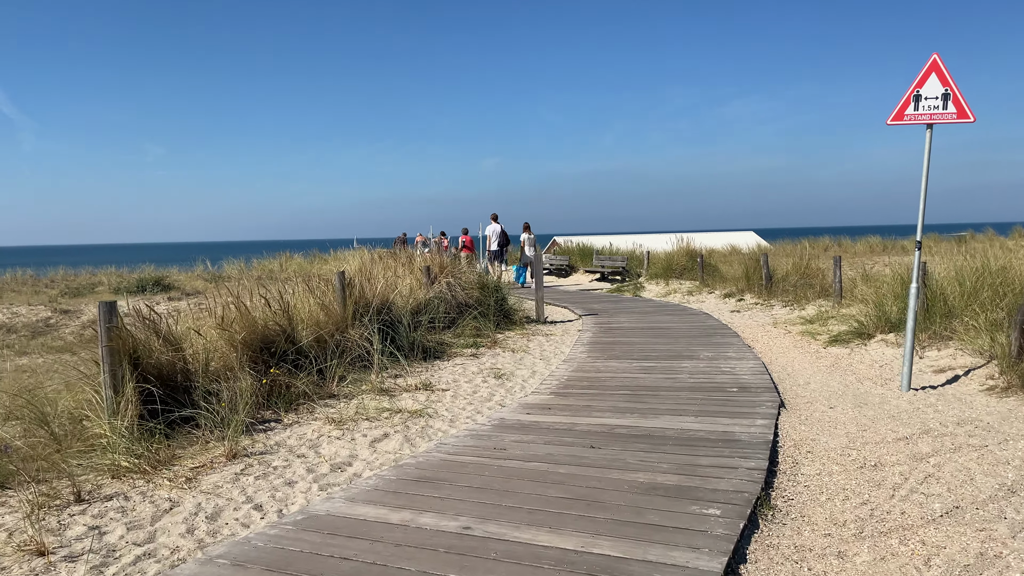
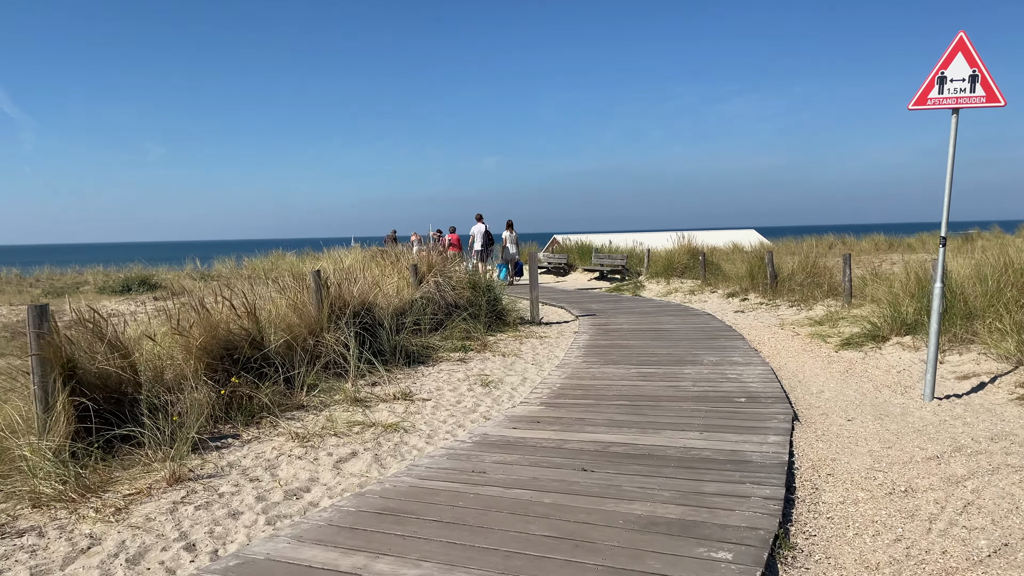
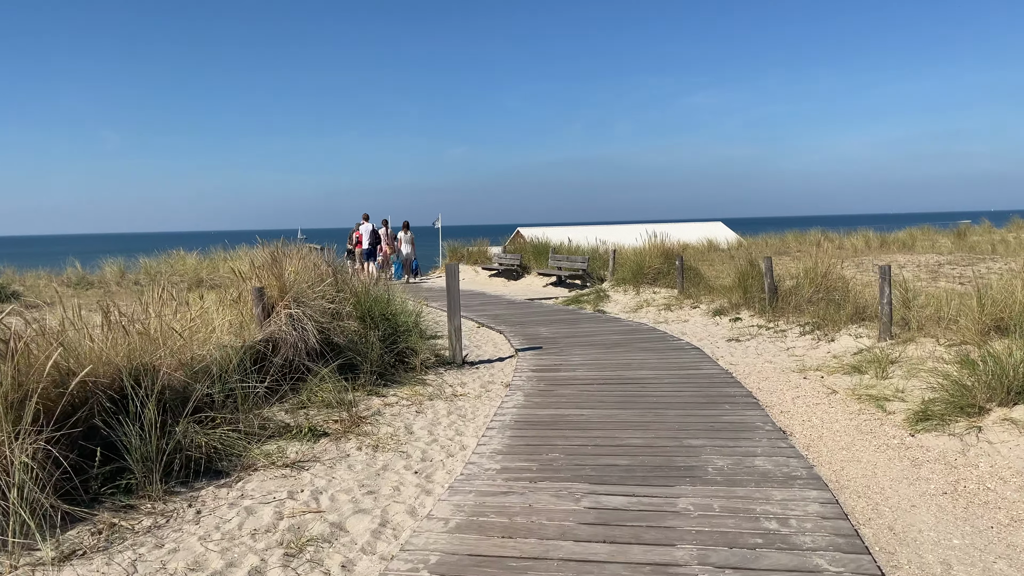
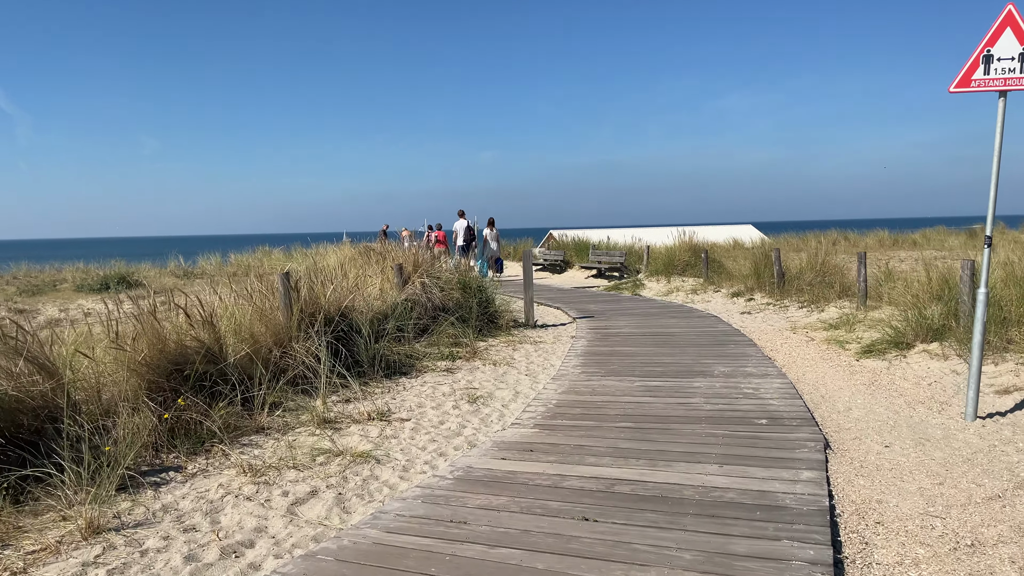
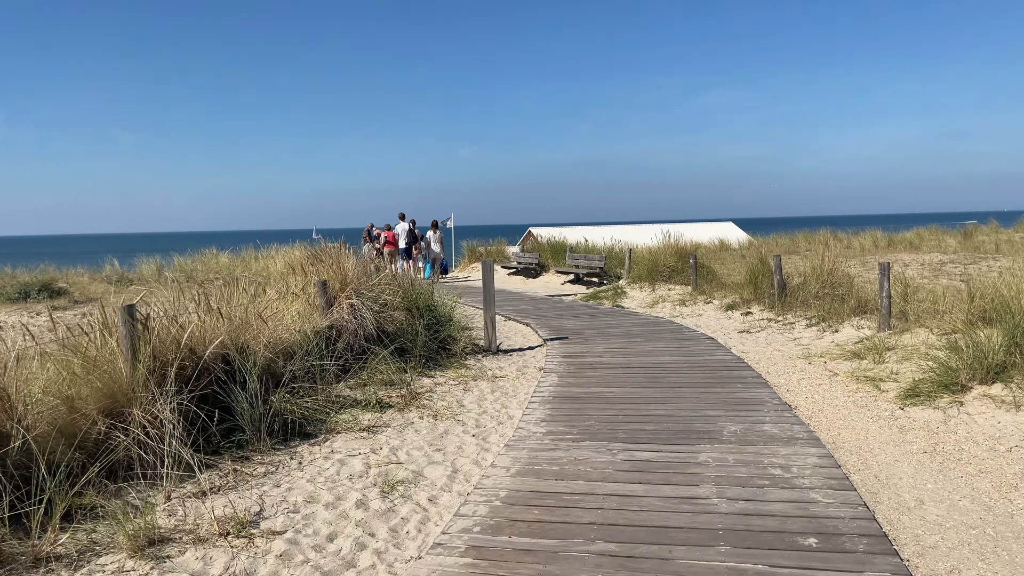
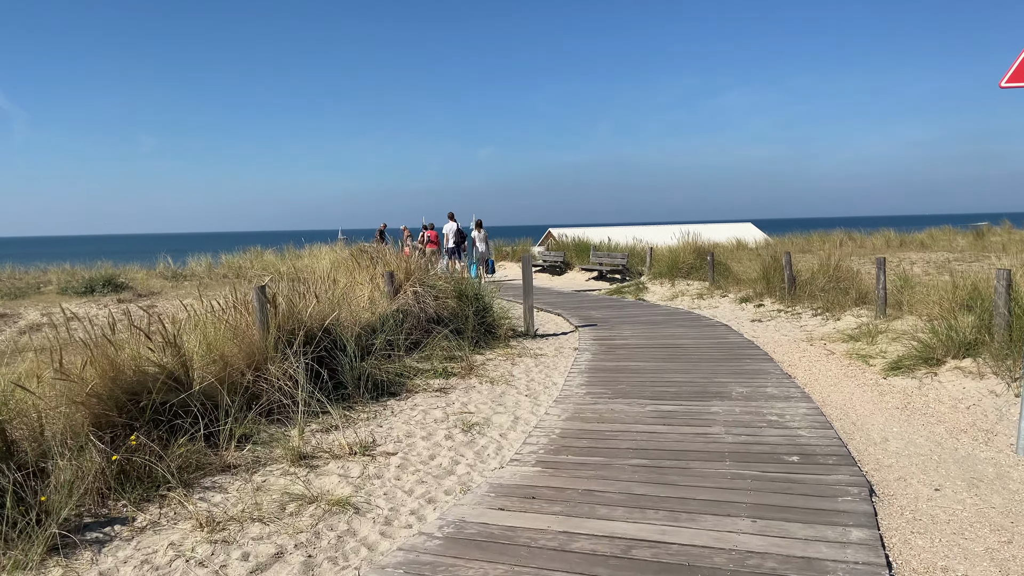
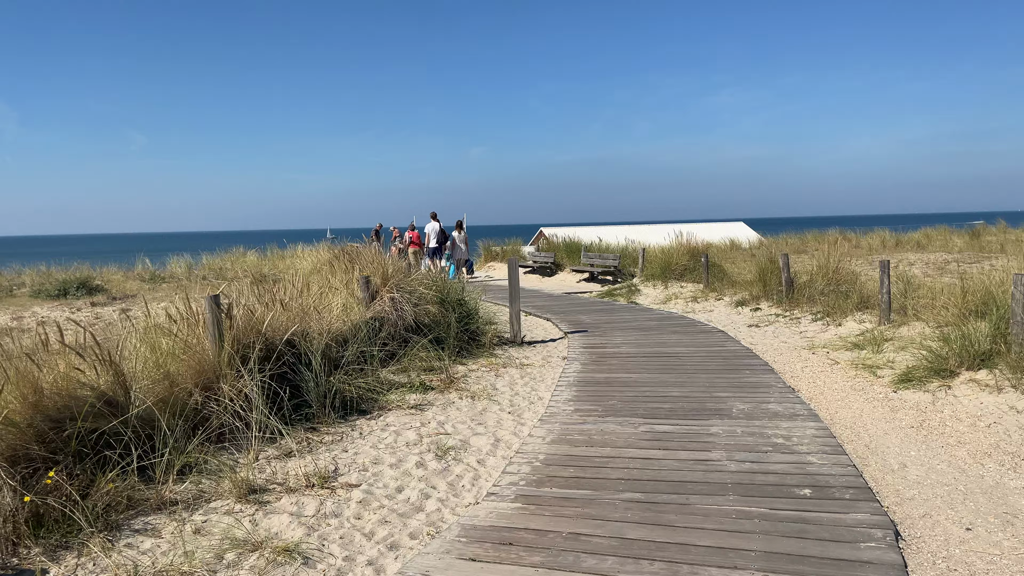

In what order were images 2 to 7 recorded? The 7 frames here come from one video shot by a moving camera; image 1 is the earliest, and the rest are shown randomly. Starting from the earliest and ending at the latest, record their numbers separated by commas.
2, 4, 6, 7, 5, 3
